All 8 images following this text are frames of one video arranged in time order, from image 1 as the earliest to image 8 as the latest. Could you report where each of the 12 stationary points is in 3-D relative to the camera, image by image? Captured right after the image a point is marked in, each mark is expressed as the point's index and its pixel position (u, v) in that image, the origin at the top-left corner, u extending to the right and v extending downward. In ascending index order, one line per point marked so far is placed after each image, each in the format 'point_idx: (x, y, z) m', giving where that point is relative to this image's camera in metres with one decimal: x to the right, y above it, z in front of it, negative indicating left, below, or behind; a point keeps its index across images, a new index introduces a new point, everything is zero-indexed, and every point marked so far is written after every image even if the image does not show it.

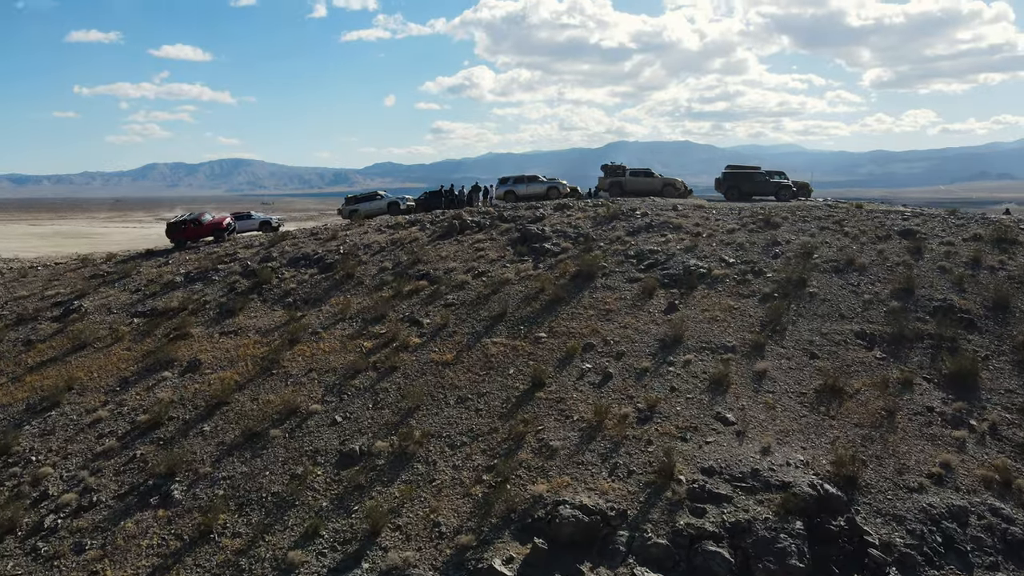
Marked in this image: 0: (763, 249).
0: (+6.6, +1.0, +19.7) m
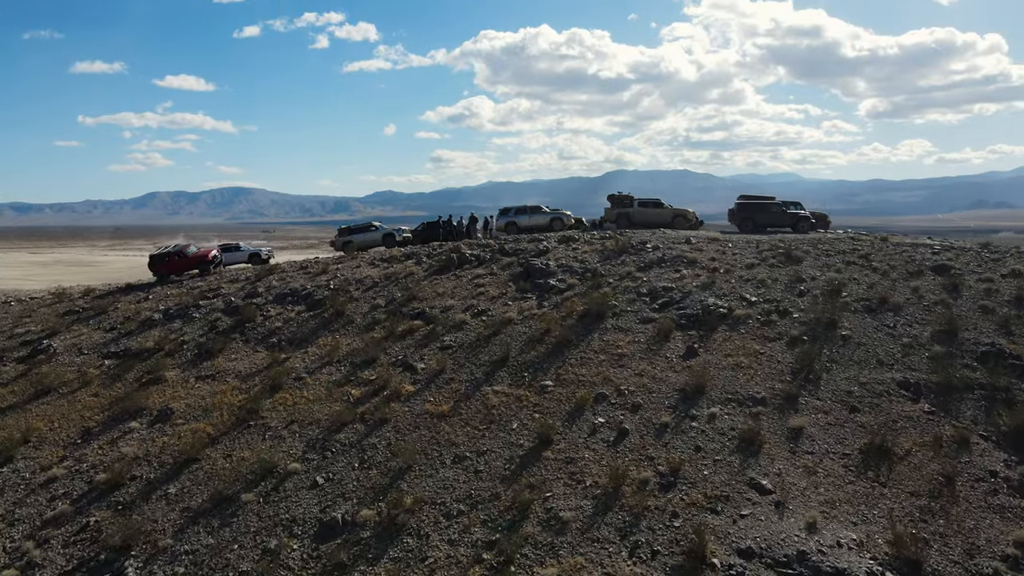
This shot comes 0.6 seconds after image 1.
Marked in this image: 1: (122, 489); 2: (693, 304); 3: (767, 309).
0: (+6.6, 0.0, +18.2) m
1: (-7.0, -3.6, +13.6) m
2: (+4.2, -0.4, +17.5) m
3: (+5.7, -0.5, +17.0) m
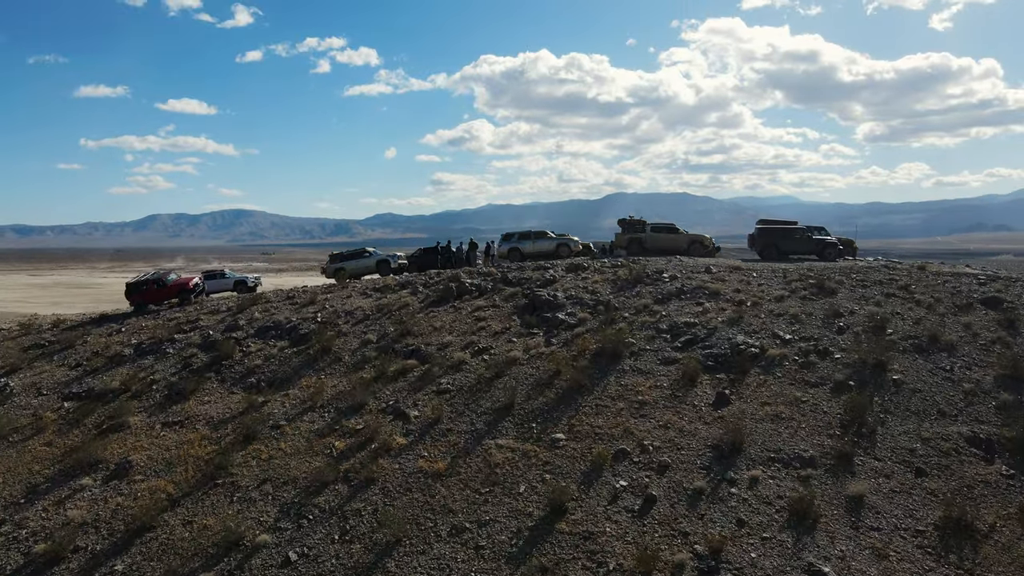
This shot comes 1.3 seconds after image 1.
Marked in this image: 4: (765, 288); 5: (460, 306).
0: (+6.7, -0.7, +16.3) m
1: (-6.9, -4.3, +11.6) m
2: (+4.3, -1.1, +15.6) m
3: (+5.8, -1.2, +15.1) m
4: (+6.2, 0.0, +18.6) m
5: (-1.4, -0.5, +19.8) m
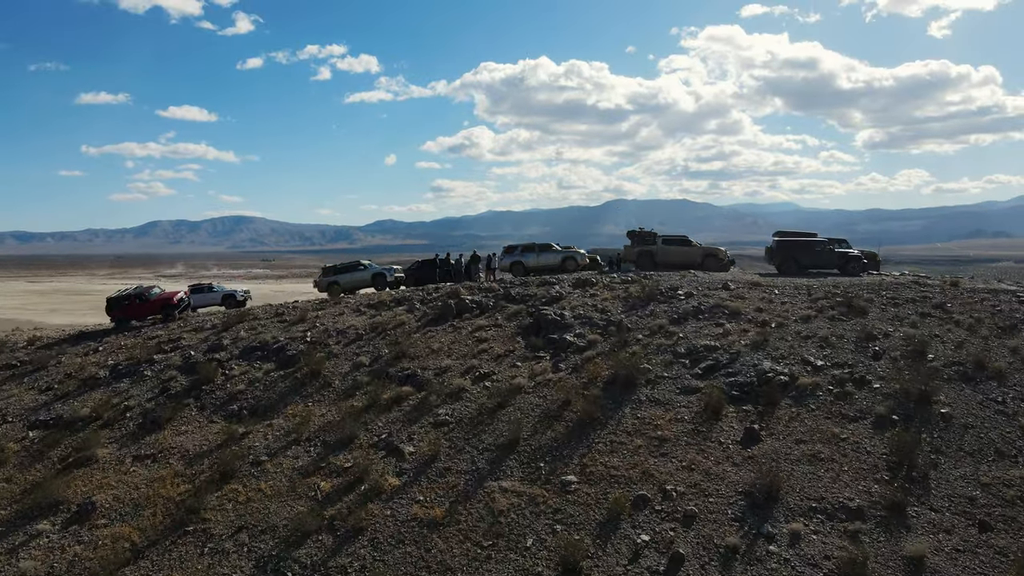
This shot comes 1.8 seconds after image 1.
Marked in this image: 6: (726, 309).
0: (+6.8, -1.1, +14.9) m
1: (-6.8, -4.6, +10.2) m
2: (+4.4, -1.5, +14.2) m
3: (+5.9, -1.6, +13.7) m
4: (+6.3, -0.4, +17.2) m
5: (-1.3, -0.9, +18.5) m
6: (+4.8, -0.5, +17.1) m
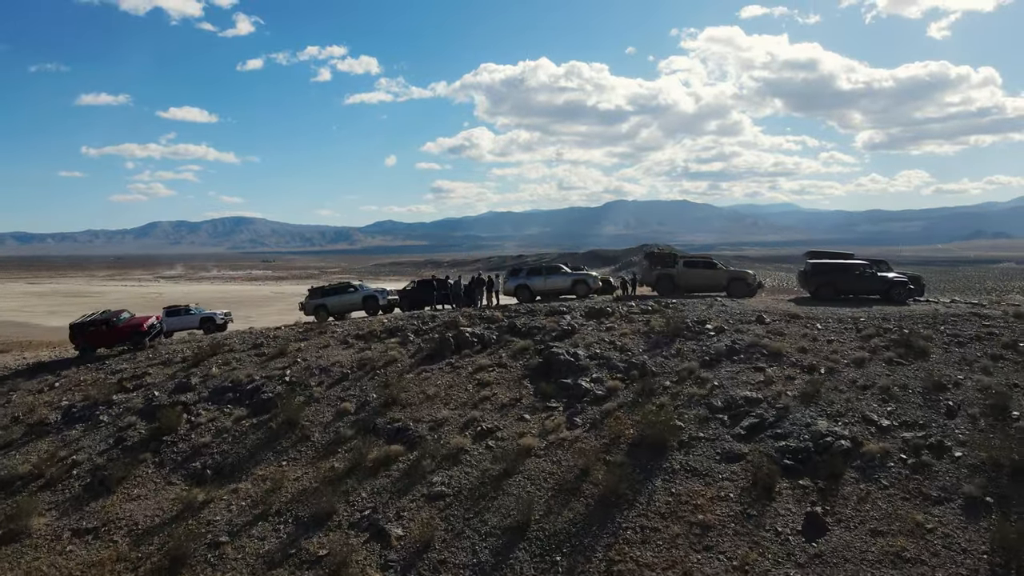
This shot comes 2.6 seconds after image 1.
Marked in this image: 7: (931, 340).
0: (+6.9, -1.8, +12.7) m
1: (-6.7, -5.3, +8.0) m
2: (+4.5, -2.2, +11.9) m
3: (+6.0, -2.3, +11.4) m
4: (+6.4, -1.1, +15.0) m
5: (-1.1, -1.7, +16.2) m
6: (+5.0, -1.2, +14.9) m
7: (+8.4, -1.0, +15.1) m
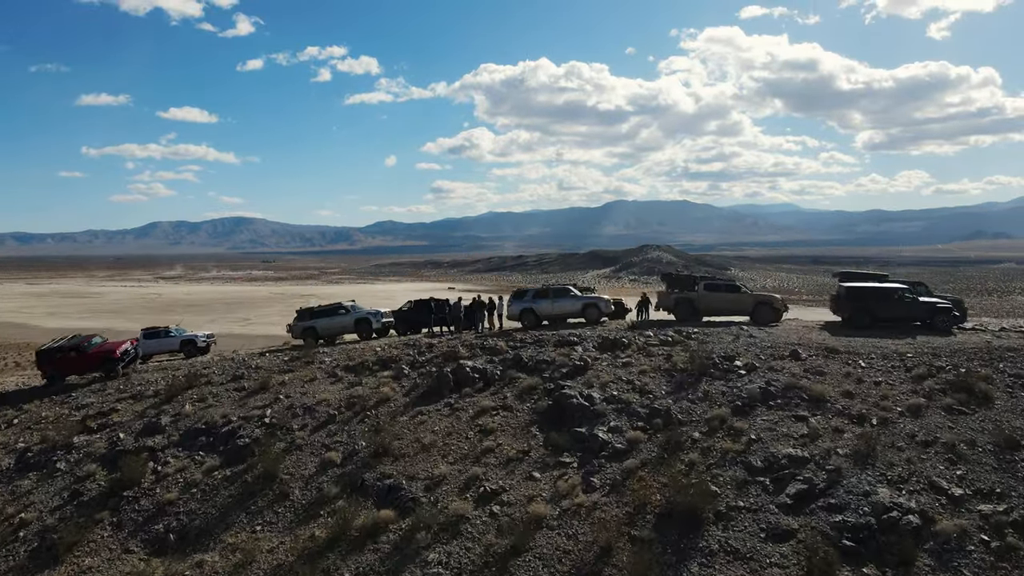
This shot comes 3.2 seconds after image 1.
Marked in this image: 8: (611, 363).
0: (+7.0, -2.5, +10.9) m
1: (-6.6, -6.0, +6.2) m
2: (+4.6, -2.9, +10.2) m
3: (+6.1, -3.0, +9.7) m
4: (+6.5, -1.8, +13.3) m
5: (-1.0, -2.3, +14.5) m
6: (+5.1, -1.8, +13.1) m
7: (+8.5, -1.7, +13.4) m
8: (+2.0, -1.5, +15.4) m
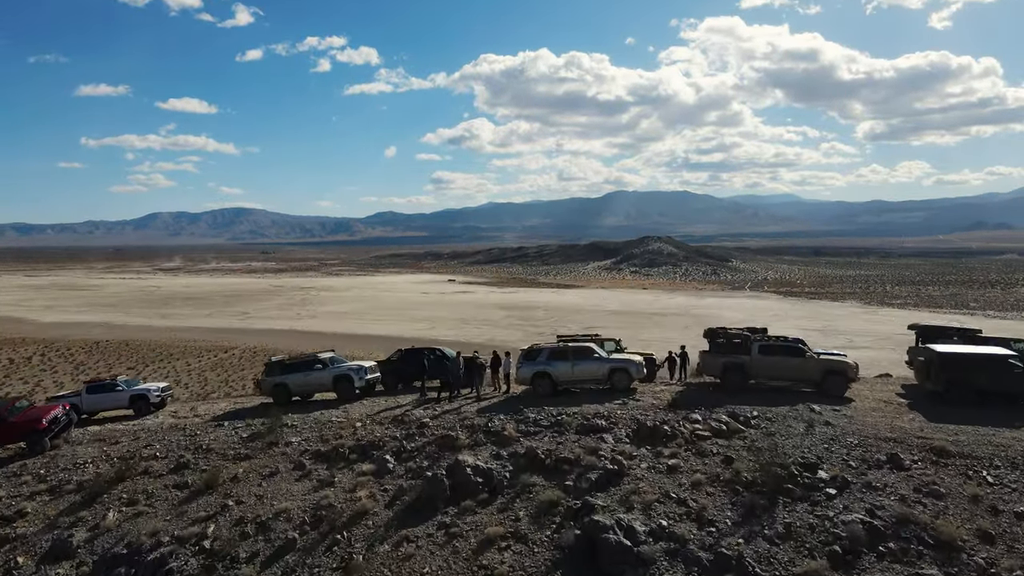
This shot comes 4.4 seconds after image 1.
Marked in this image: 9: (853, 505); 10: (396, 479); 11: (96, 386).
0: (+7.3, -3.8, +7.5) m
1: (-6.4, -7.4, +2.8) m
2: (+4.8, -4.2, +6.7) m
3: (+6.4, -4.3, +6.2) m
4: (+6.8, -3.1, +9.8) m
5: (-0.8, -3.6, +11.0) m
6: (+5.3, -3.1, +9.6) m
7: (+8.7, -3.0, +9.9) m
8: (+2.2, -2.8, +11.9) m
9: (+4.7, -2.9, +10.4) m
10: (-2.0, -3.2, +12.8) m
11: (-10.8, -2.5, +19.7) m
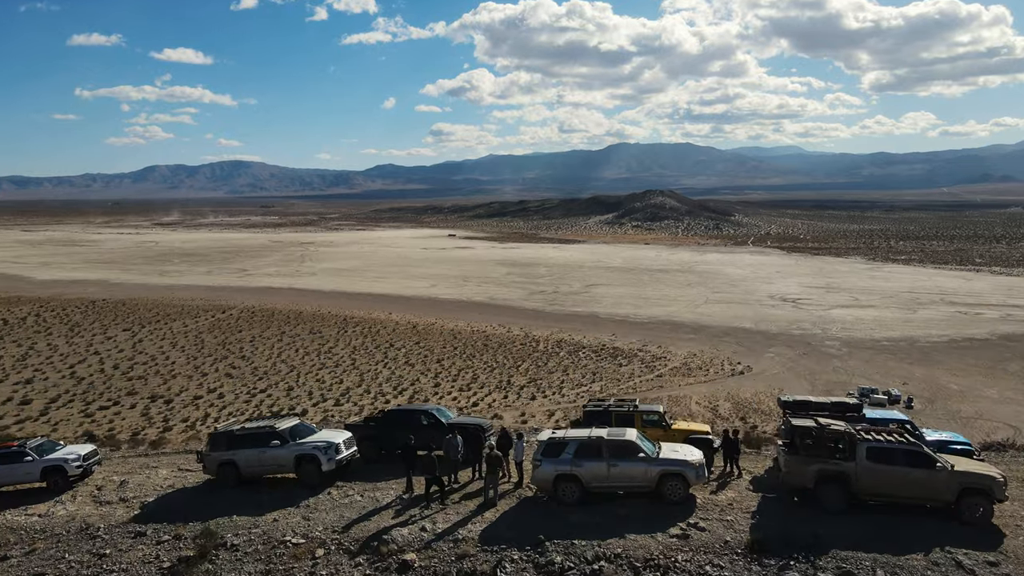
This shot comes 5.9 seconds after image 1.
0: (+7.5, -5.5, +3.5) m
1: (-6.2, -9.3, -0.9) m
2: (+5.0, -5.9, +2.8) m
3: (+6.6, -6.0, +2.3) m
4: (+7.0, -4.6, +5.8) m
5: (-0.6, -5.0, +7.0) m
6: (+5.5, -4.7, +5.6) m
7: (+8.9, -4.5, +5.9) m
8: (+2.4, -4.2, +7.9) m
9: (+4.9, -4.4, +6.3) m
10: (-1.7, -4.5, +8.8) m
11: (-10.6, -3.4, +15.6) m
